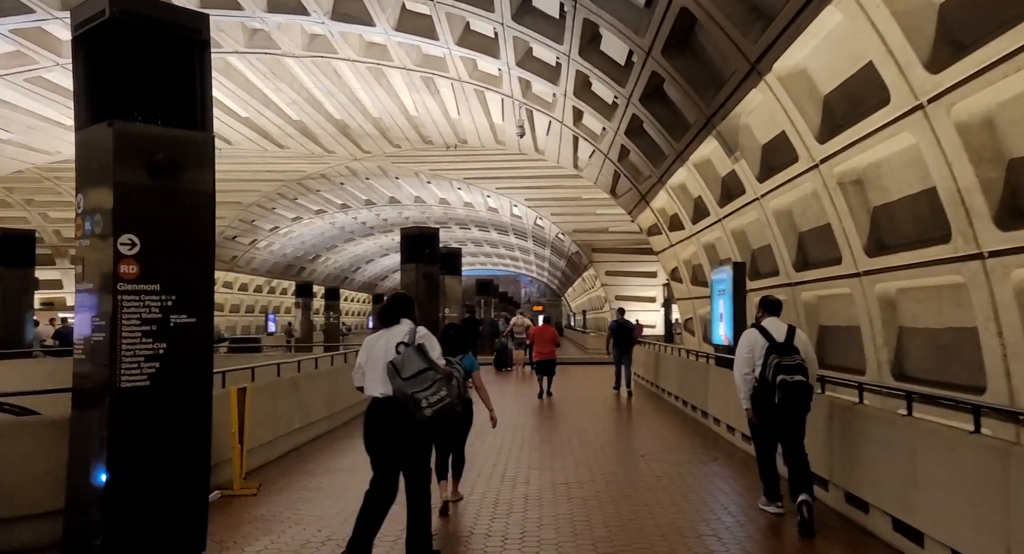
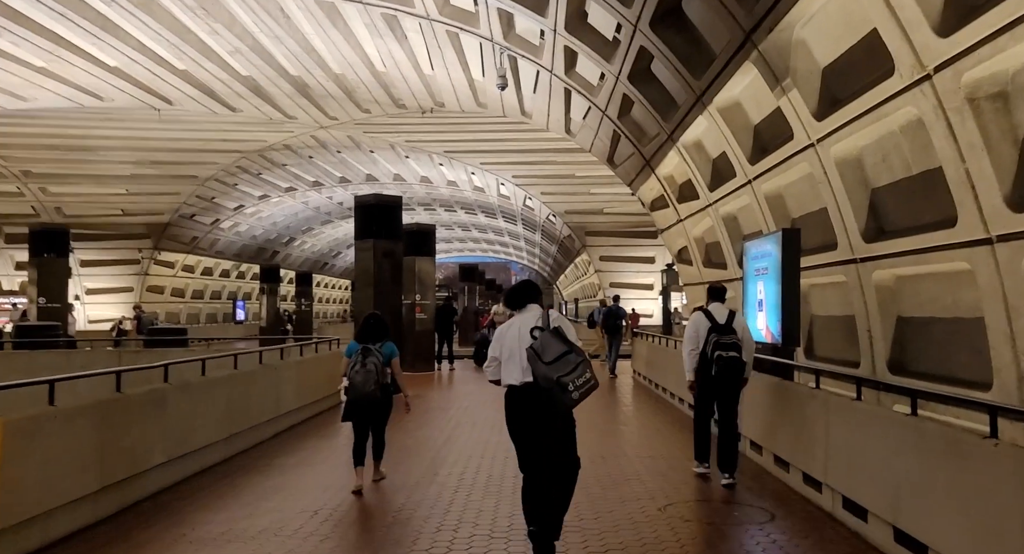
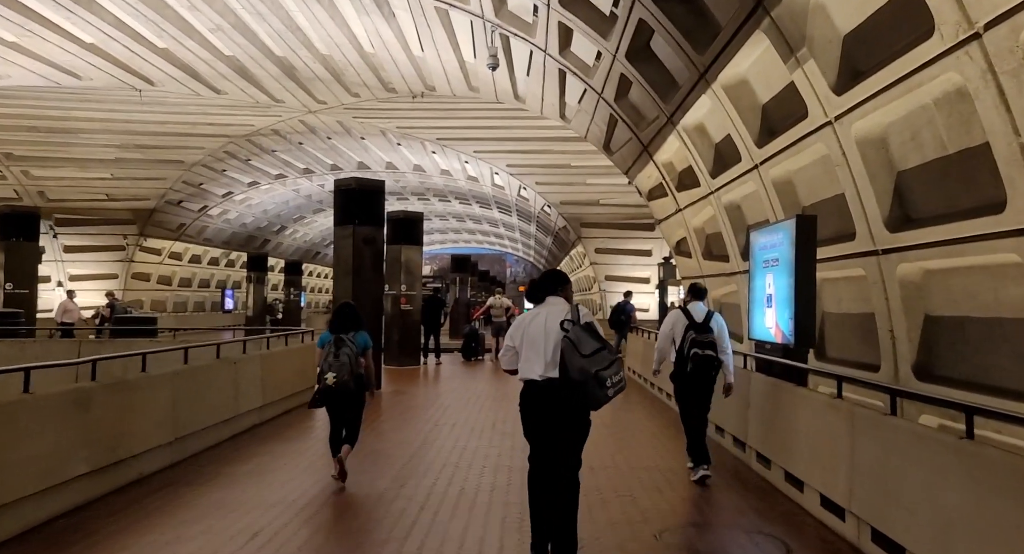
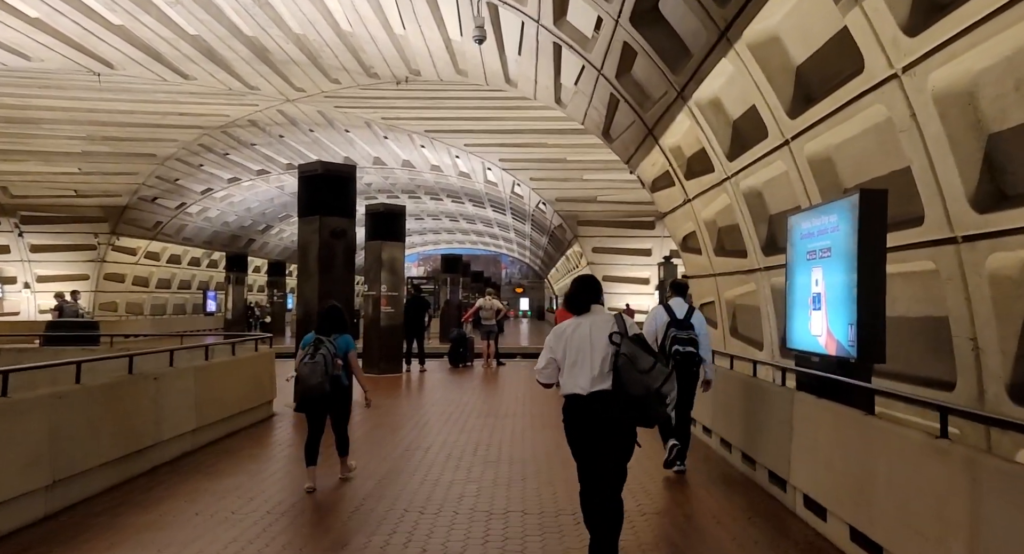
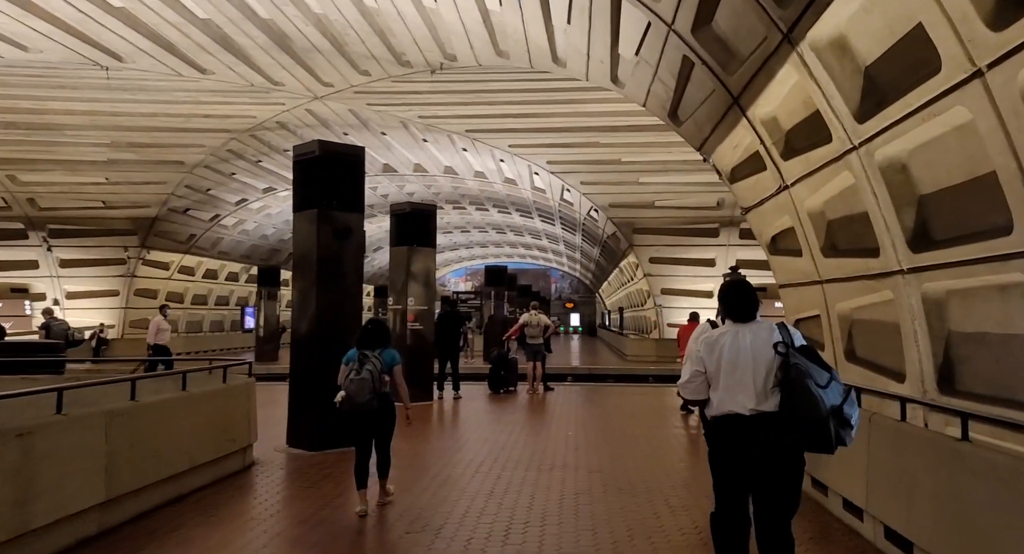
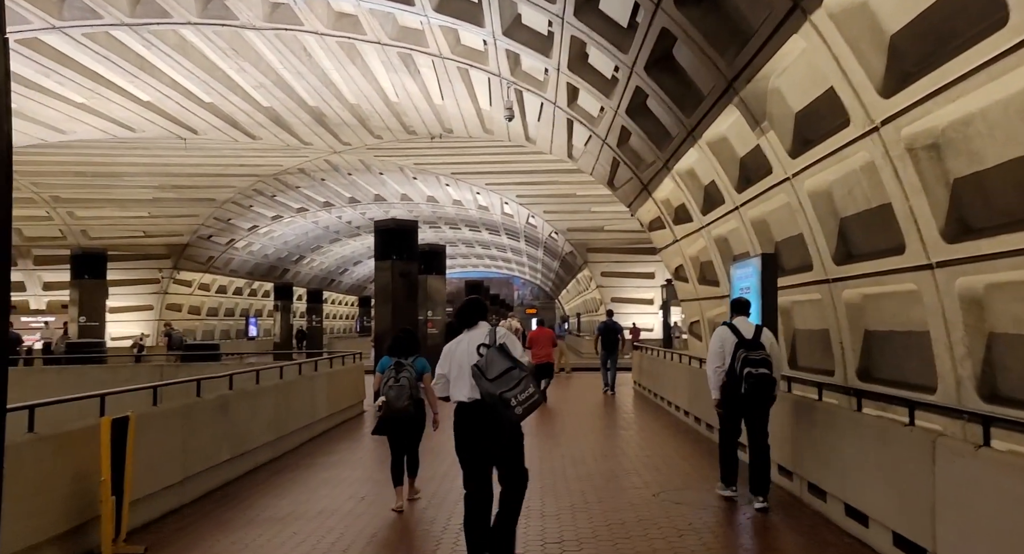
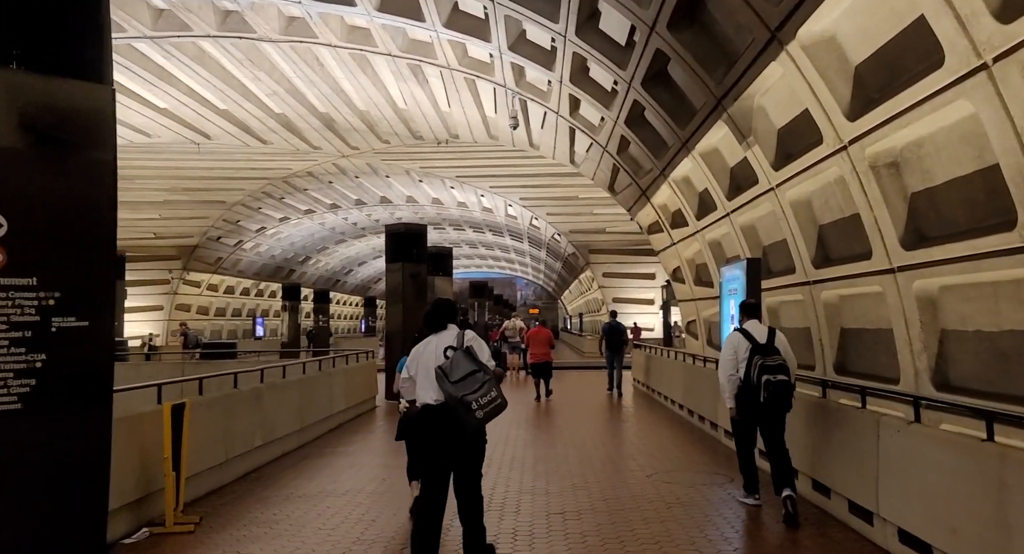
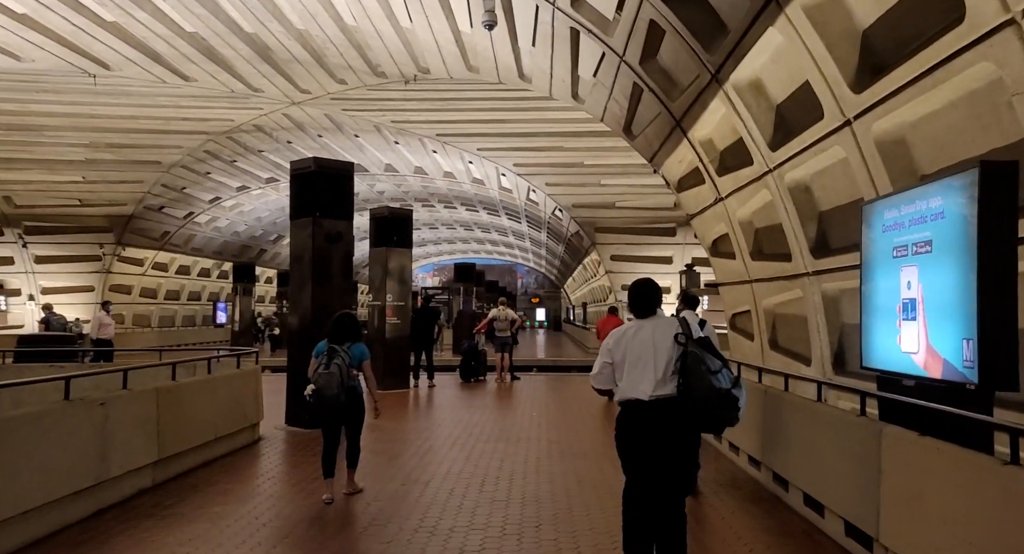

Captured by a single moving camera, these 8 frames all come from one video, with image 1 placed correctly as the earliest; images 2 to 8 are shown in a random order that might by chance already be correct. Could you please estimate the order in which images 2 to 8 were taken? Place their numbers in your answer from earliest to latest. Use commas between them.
7, 6, 2, 3, 4, 8, 5
